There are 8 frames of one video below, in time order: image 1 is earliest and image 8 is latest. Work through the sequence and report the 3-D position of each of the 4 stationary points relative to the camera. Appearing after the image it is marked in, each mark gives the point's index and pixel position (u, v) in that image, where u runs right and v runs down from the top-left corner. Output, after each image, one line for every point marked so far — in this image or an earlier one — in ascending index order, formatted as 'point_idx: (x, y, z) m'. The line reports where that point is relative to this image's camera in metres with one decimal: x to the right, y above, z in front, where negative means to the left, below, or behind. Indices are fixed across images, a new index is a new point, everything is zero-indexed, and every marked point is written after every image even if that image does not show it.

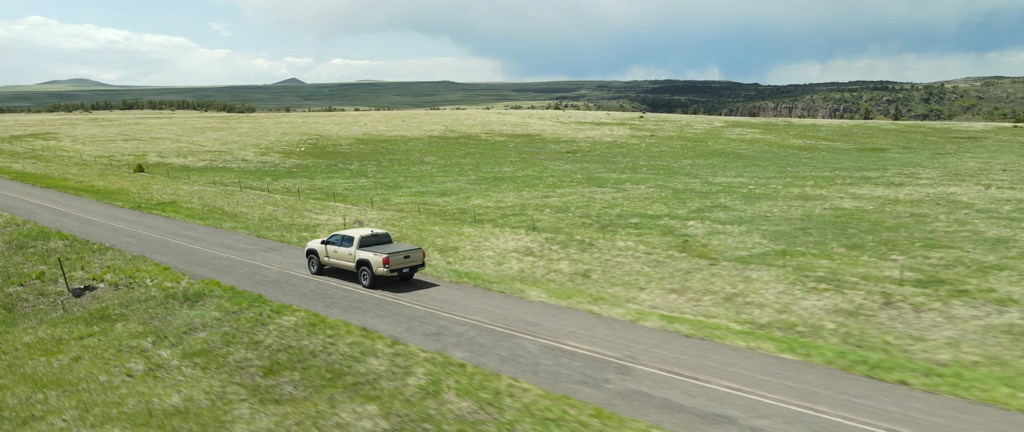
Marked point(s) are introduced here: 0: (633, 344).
0: (+2.6, -2.7, +15.6) m
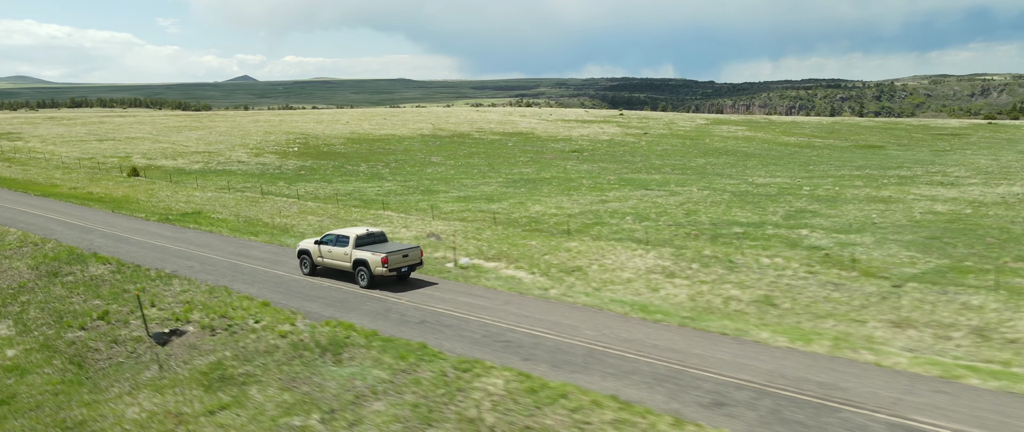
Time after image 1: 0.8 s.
0: (+7.8, -3.2, +11.6) m
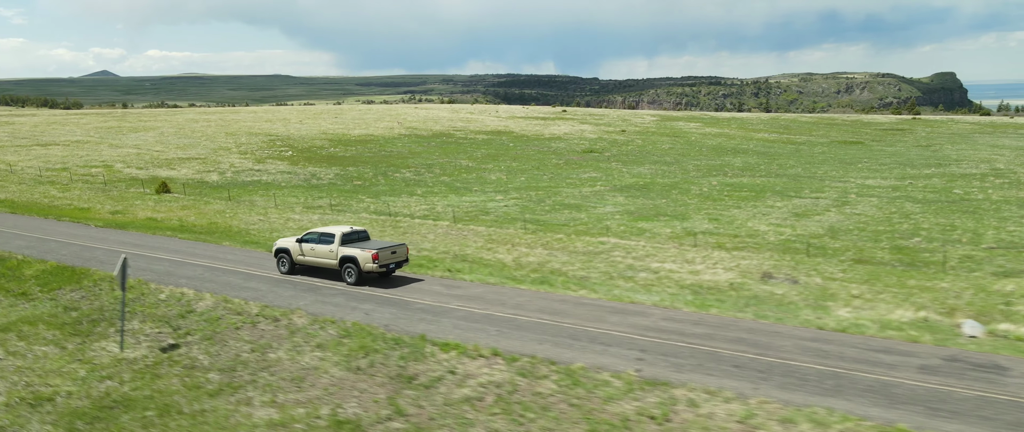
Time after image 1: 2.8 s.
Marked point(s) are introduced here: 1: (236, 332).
0: (+22.5, -4.1, +5.4) m
1: (-6.8, -2.8, +18.1) m
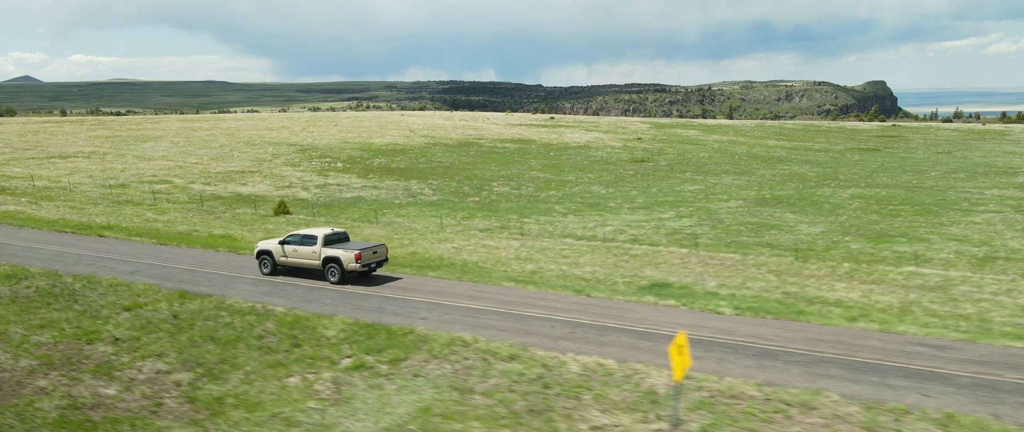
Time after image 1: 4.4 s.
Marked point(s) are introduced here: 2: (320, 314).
0: (+34.8, -4.6, +2.2) m
1: (+4.8, -3.8, +13.1) m
2: (-5.2, -2.6, +19.8) m
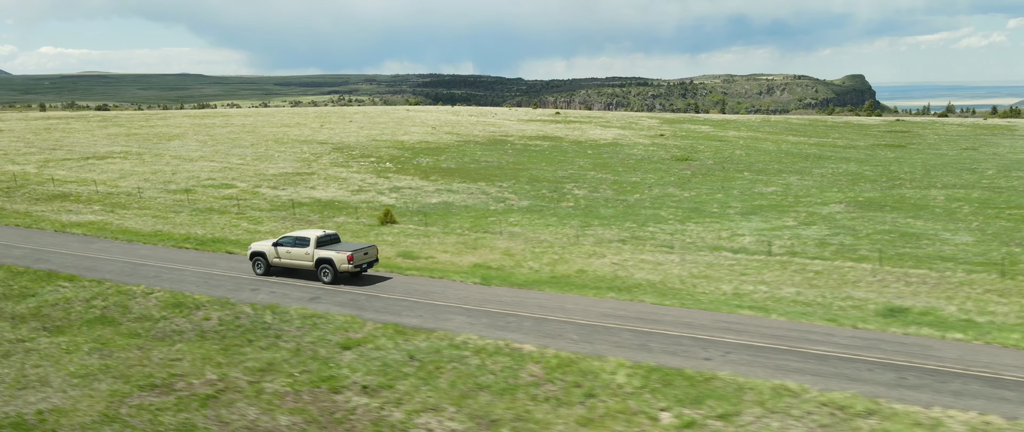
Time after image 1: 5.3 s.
0: (+42.1, -5.2, +0.7) m
1: (+11.8, -4.4, +11.0) m
2: (+1.7, -3.3, +17.5) m
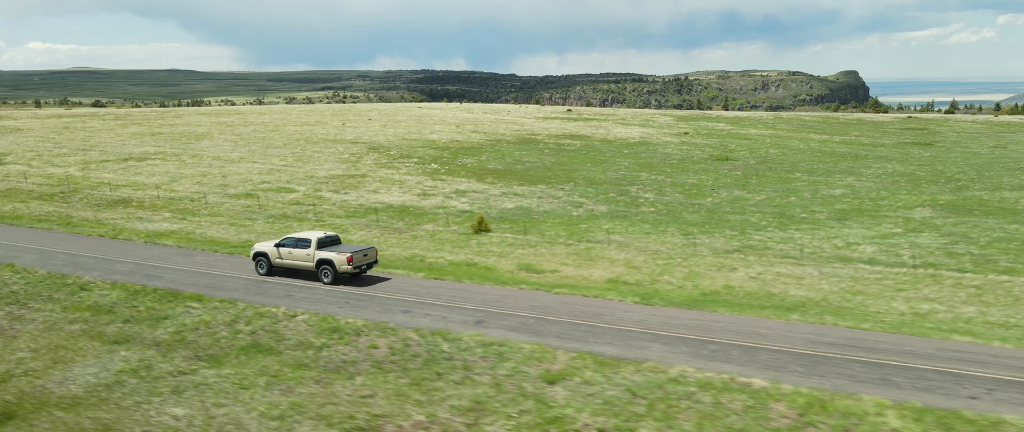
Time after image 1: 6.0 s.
0: (+47.2, -5.7, -0.7) m
1: (+16.9, -4.9, +9.4) m
2: (+6.8, -3.8, +15.8) m
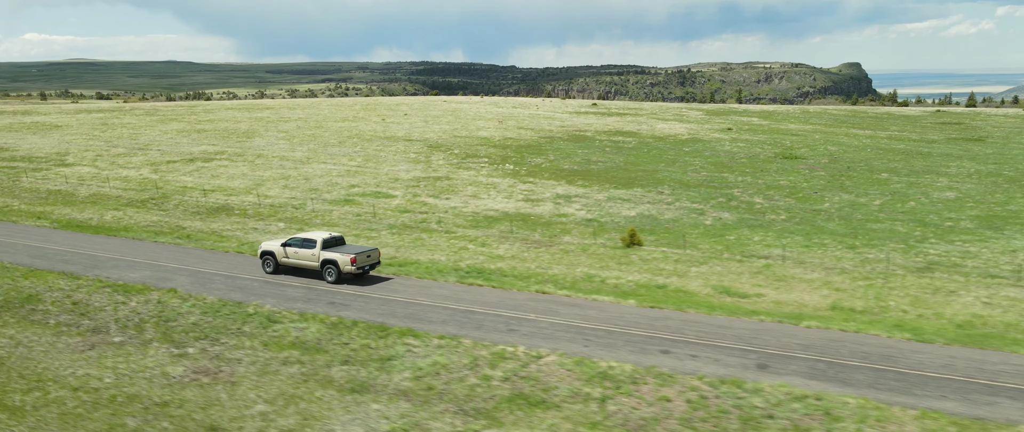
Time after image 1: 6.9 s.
0: (+54.2, -6.6, -3.6) m
1: (+24.0, -5.8, +6.8) m
2: (+13.9, -4.5, +13.2) m
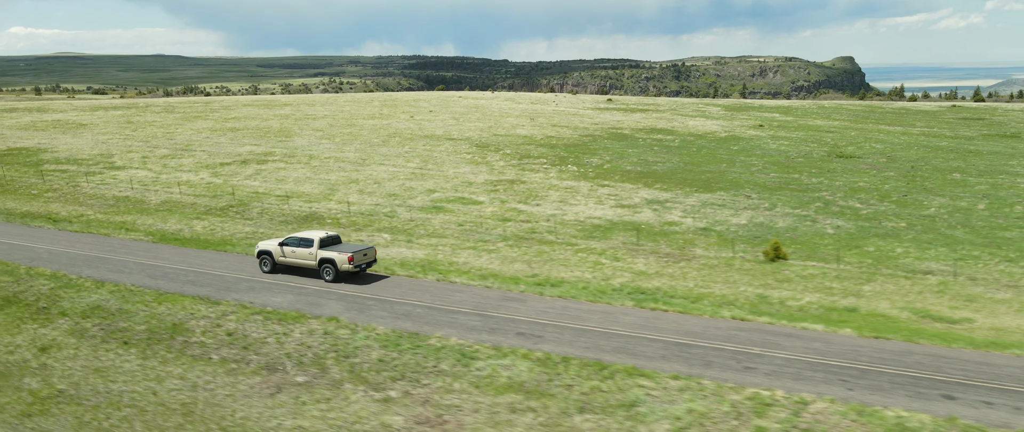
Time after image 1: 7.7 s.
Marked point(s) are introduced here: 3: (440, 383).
0: (+60.3, -7.3, -5.6) m
1: (+30.0, -6.4, +4.6) m
2: (+19.9, -5.2, +11.0) m
3: (-1.8, -4.2, +18.5) m
